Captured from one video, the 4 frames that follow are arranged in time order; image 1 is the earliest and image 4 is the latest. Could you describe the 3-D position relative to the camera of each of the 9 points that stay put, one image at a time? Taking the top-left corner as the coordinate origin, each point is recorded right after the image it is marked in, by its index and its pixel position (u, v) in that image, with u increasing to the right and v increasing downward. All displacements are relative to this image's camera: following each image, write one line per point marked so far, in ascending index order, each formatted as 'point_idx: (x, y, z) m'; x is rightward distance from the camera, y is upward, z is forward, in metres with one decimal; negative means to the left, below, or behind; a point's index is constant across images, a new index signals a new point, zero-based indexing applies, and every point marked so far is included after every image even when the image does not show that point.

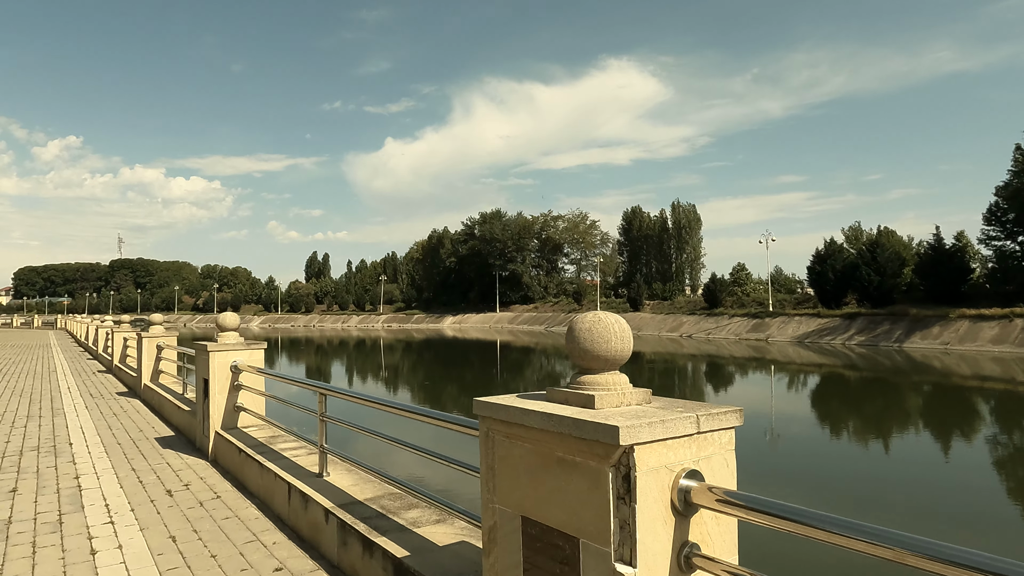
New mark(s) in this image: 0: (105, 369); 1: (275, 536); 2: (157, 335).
0: (-7.9, -1.6, +12.1) m
1: (-1.1, -1.2, +3.0) m
2: (-4.3, -0.6, +7.6) m
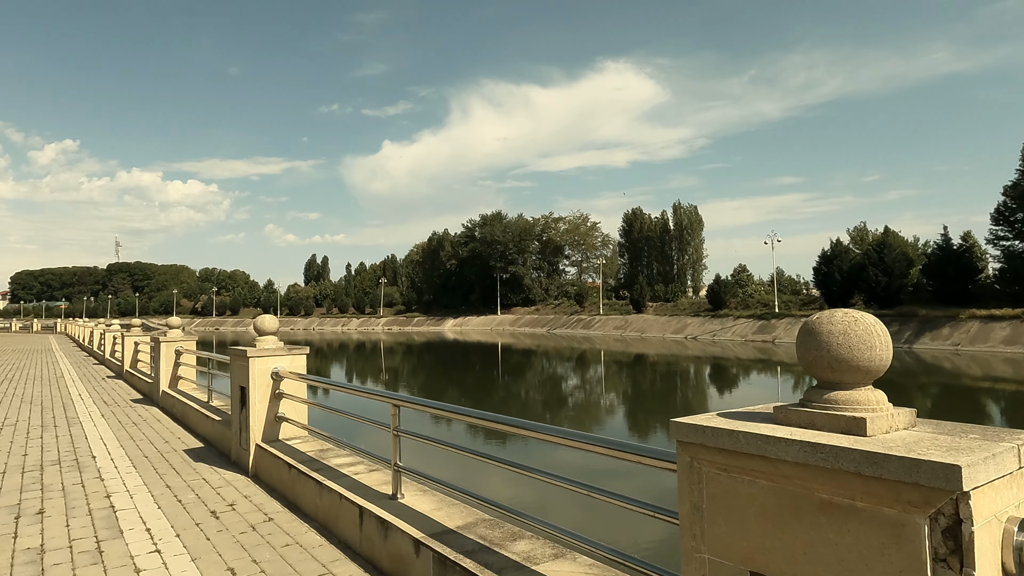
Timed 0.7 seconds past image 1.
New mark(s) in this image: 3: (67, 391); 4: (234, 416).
0: (-7.5, -1.6, +11.7) m
1: (-0.7, -1.2, +2.6) m
2: (-3.9, -0.6, +7.2) m
3: (-6.6, -1.6, +9.3) m
4: (-1.9, -0.9, +4.3) m
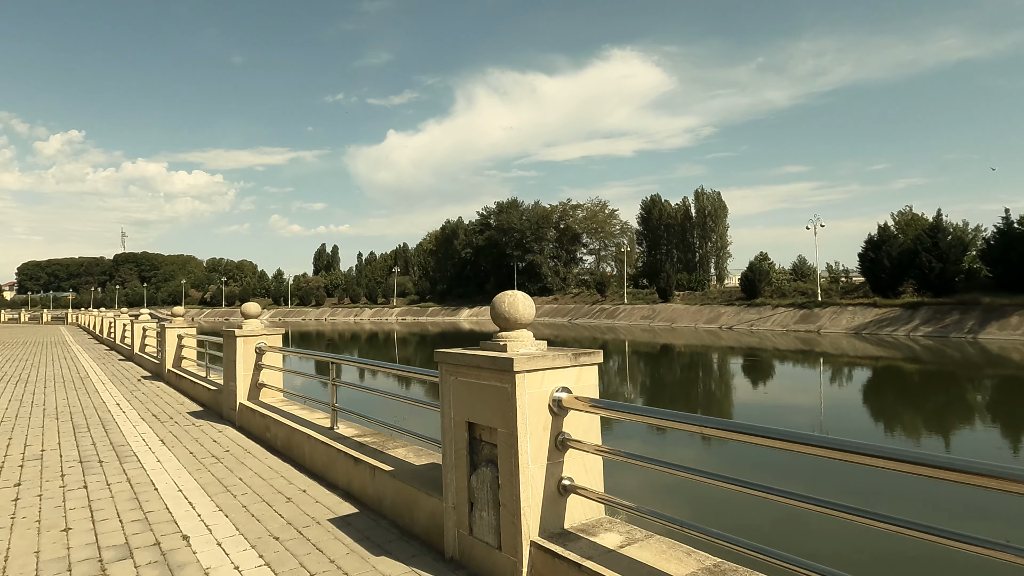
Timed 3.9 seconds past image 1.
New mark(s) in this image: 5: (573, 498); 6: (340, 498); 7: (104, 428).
0: (-5.7, -1.3, +9.8) m
1: (+1.0, -1.0, +0.7) m
2: (-2.2, -0.4, +5.2) m
3: (-4.9, -1.3, +7.4) m
4: (-0.2, -0.7, +2.4) m
5: (+0.2, -0.7, +2.1) m
6: (-0.9, -1.1, +3.2) m
7: (-3.6, -1.2, +5.5) m
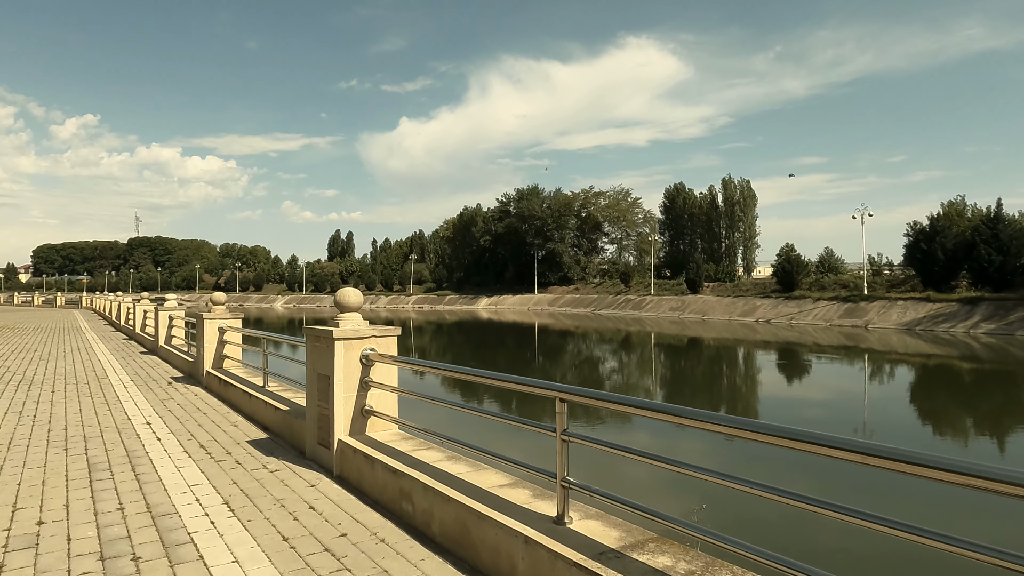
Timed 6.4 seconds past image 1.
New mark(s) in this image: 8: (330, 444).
0: (-4.3, -1.1, +8.1) m
1: (+2.2, -1.0, -1.1) m
2: (-0.9, -0.2, +3.5) m
3: (-3.6, -1.1, +5.7) m
4: (+1.0, -0.7, +0.6) m
5: (+1.5, -0.7, +0.4) m
6: (+0.4, -1.0, +1.4) m
7: (-2.3, -1.1, +3.8) m
8: (-1.1, -0.9, +3.6) m
